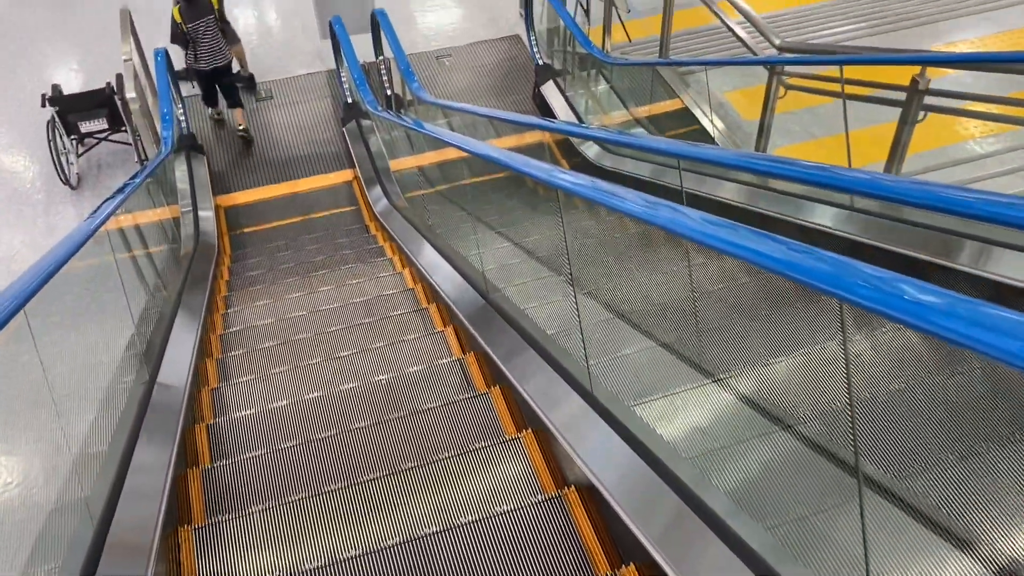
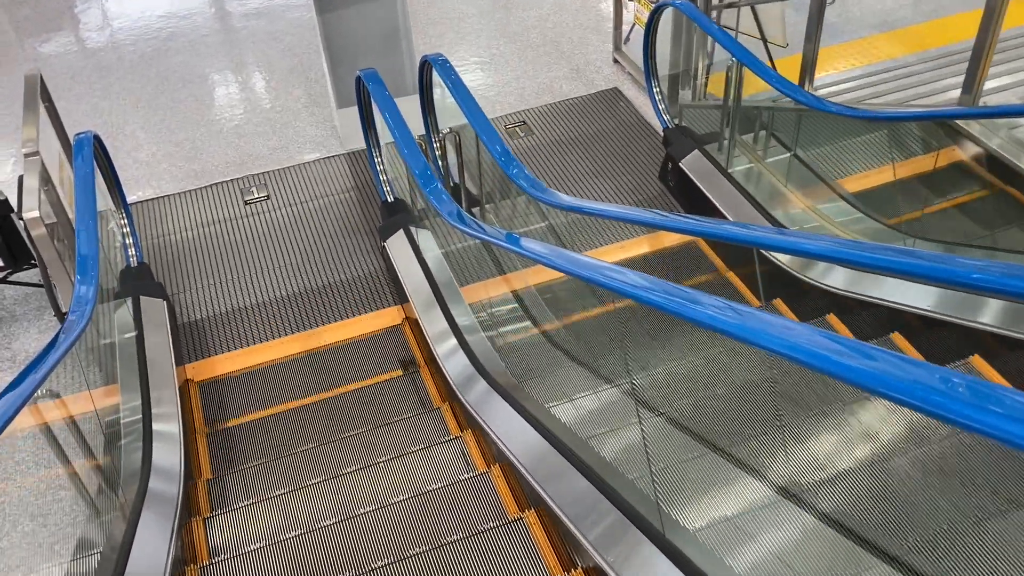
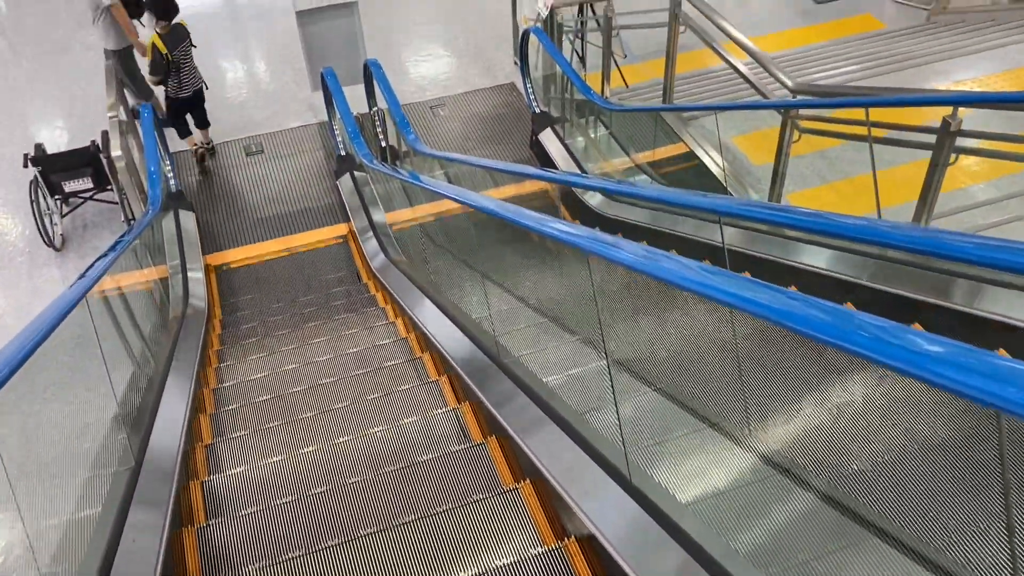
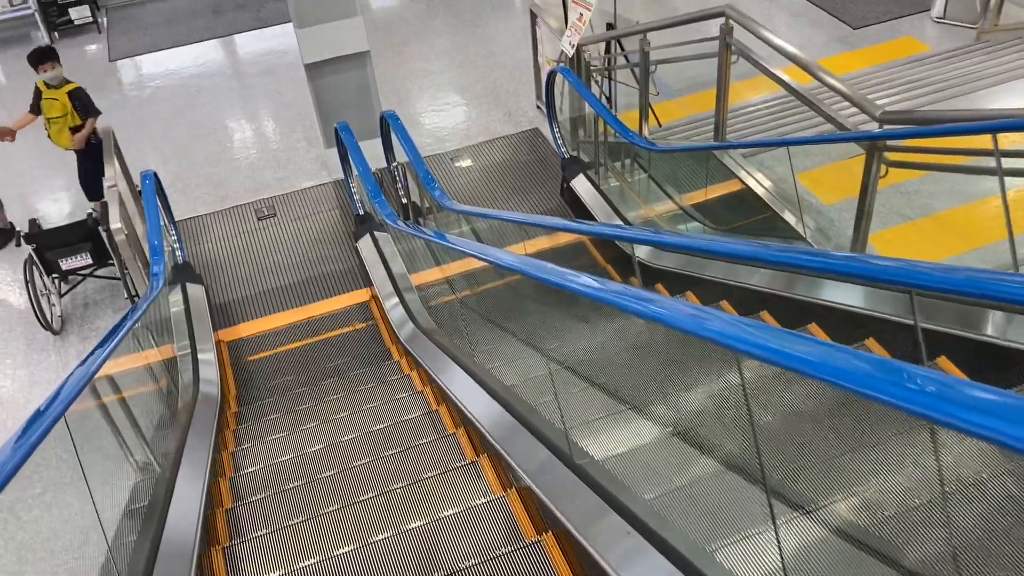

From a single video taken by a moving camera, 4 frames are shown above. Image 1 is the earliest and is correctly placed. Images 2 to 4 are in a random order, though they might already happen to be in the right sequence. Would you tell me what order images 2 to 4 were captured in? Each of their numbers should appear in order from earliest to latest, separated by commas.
3, 4, 2
